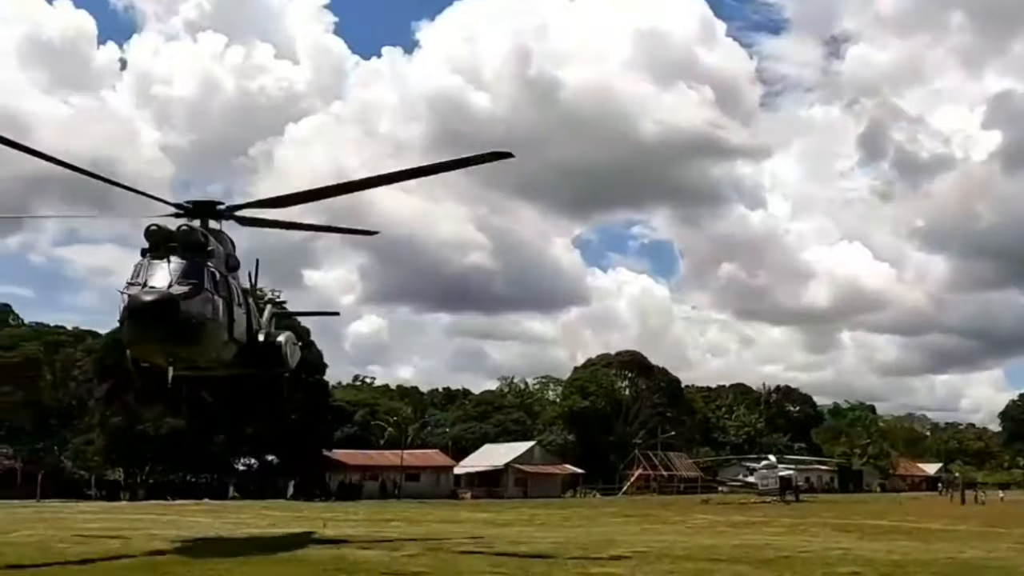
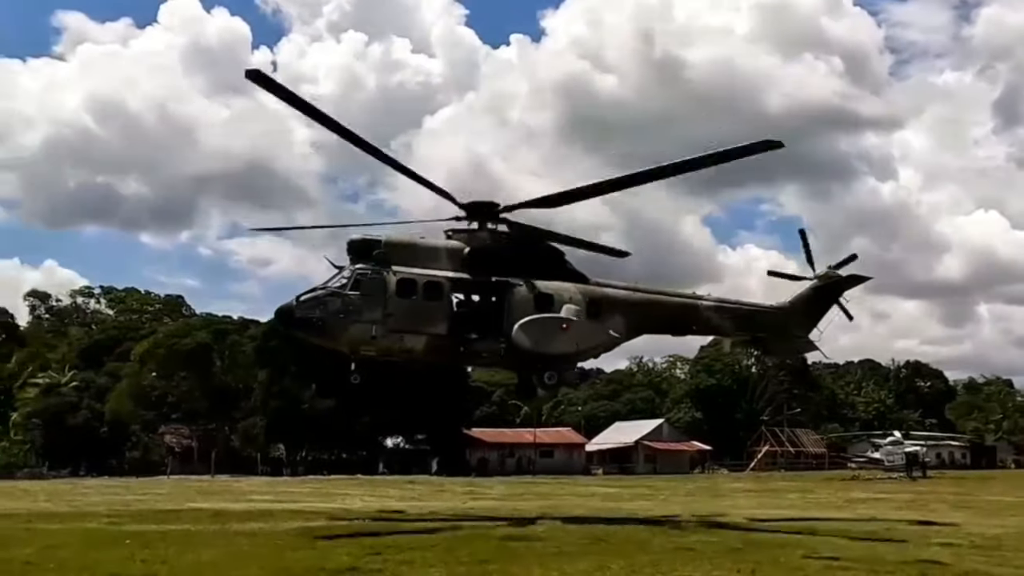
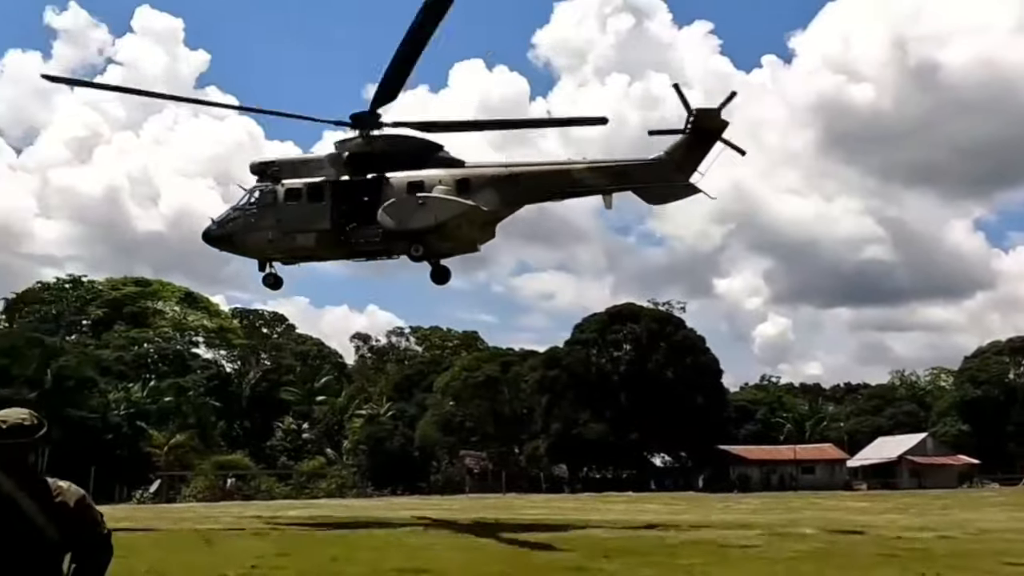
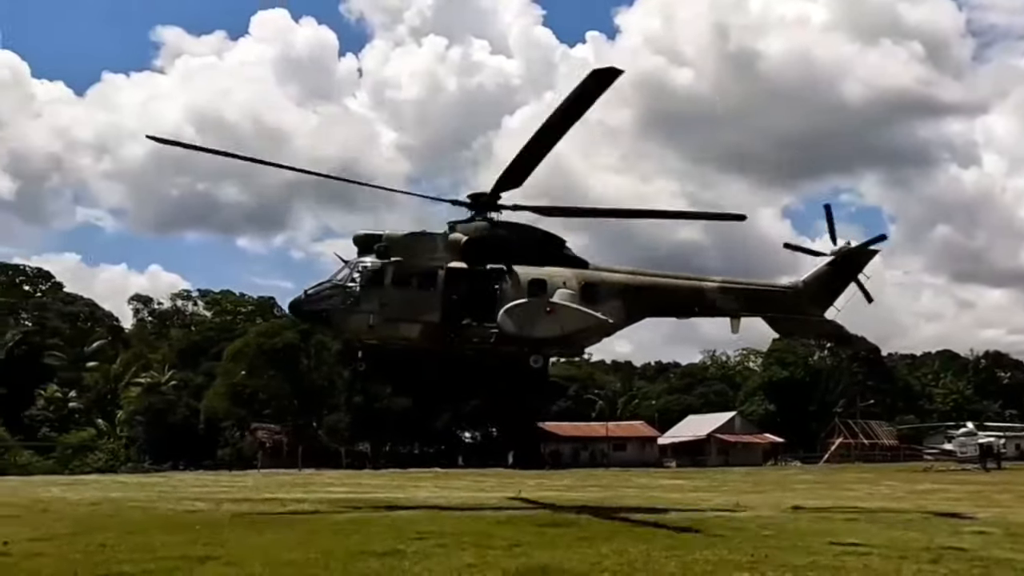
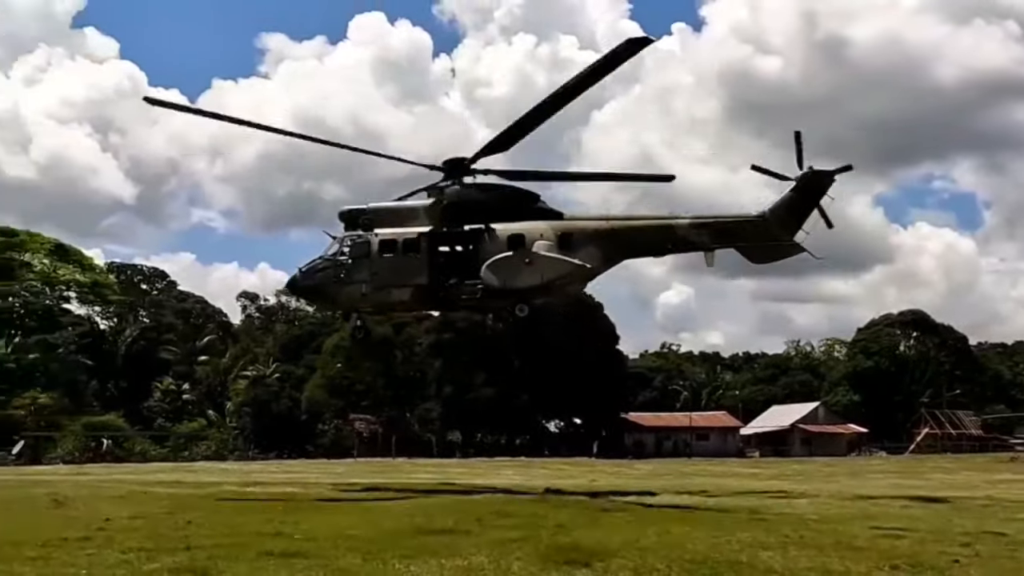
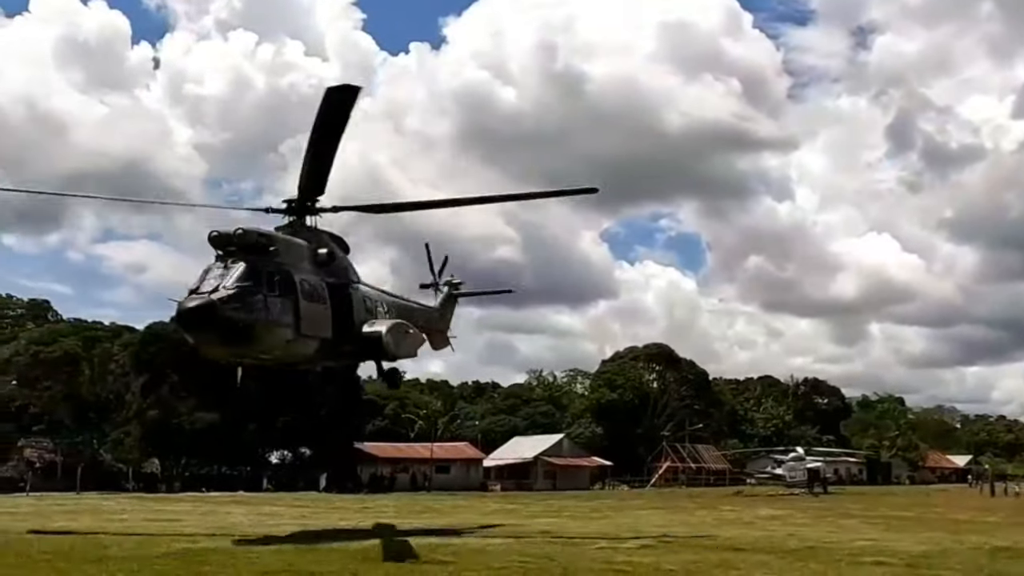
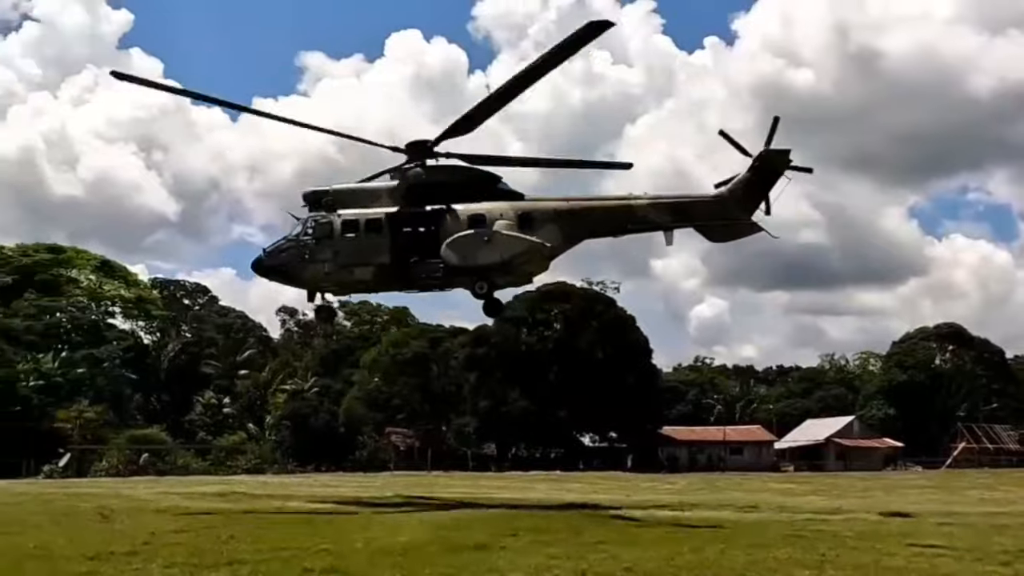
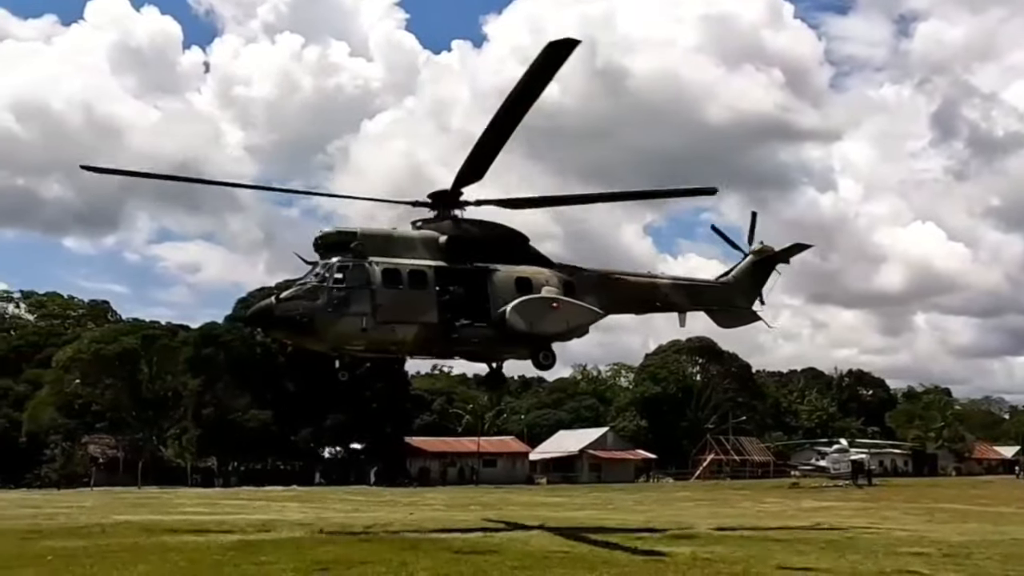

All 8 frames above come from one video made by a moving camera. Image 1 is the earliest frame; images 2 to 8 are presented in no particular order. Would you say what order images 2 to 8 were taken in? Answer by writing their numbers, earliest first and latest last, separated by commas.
6, 8, 2, 4, 5, 7, 3
